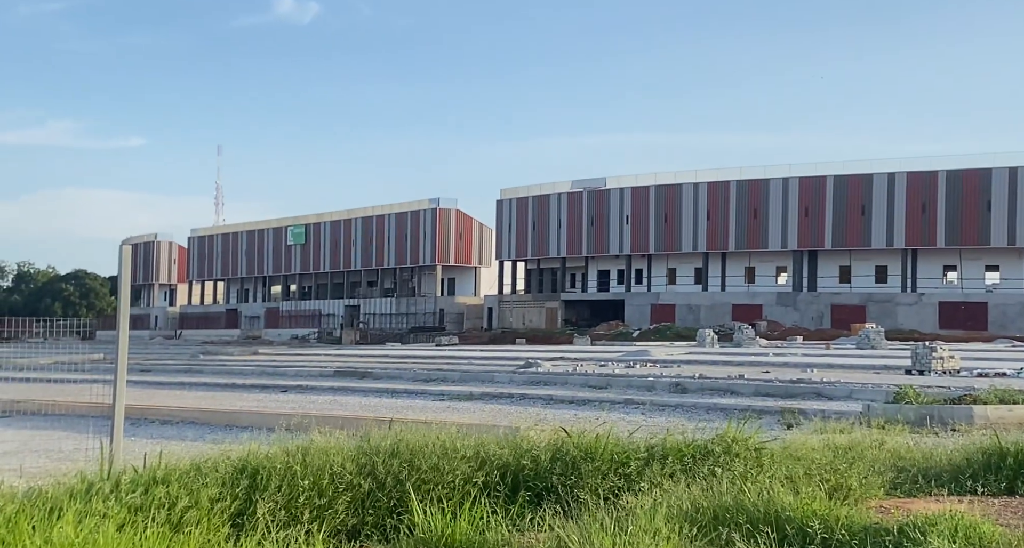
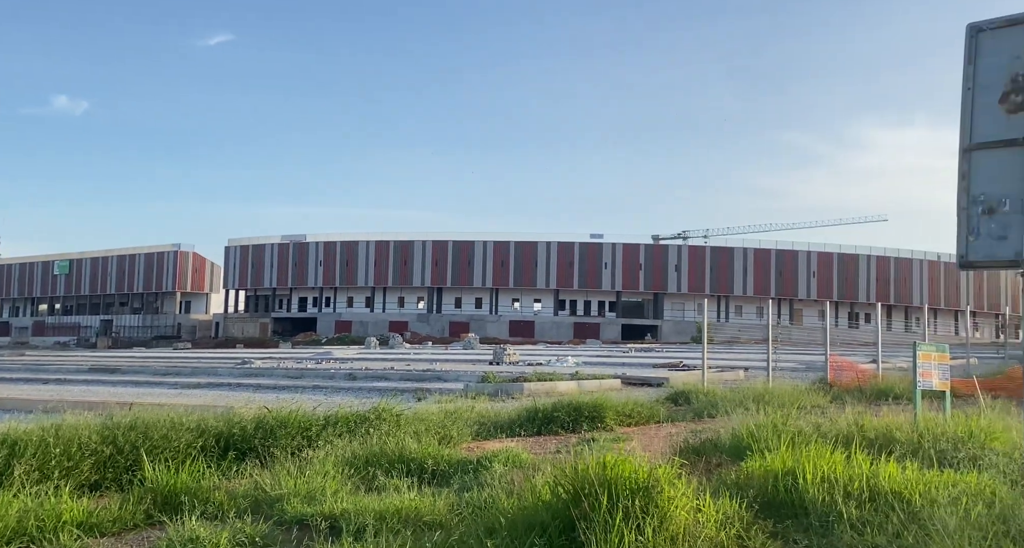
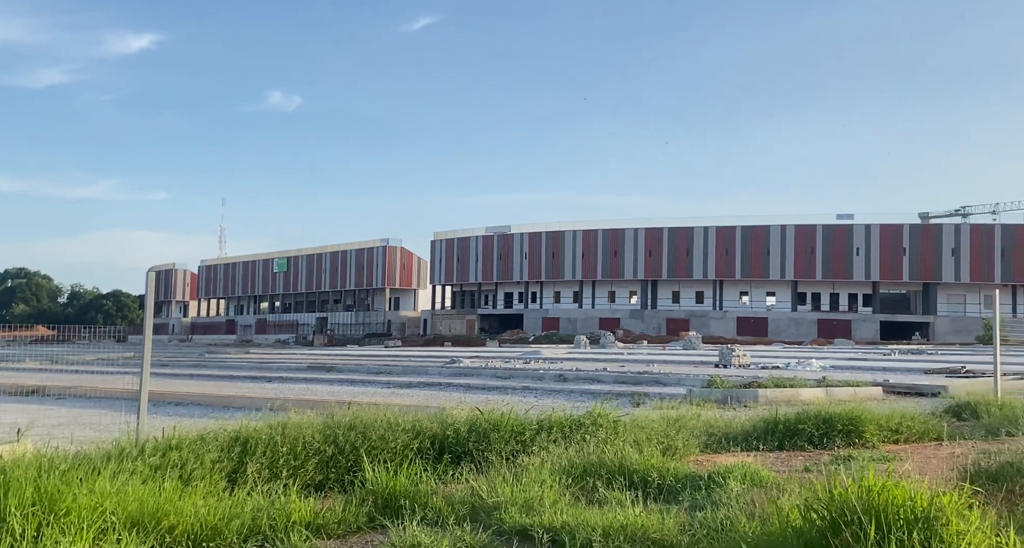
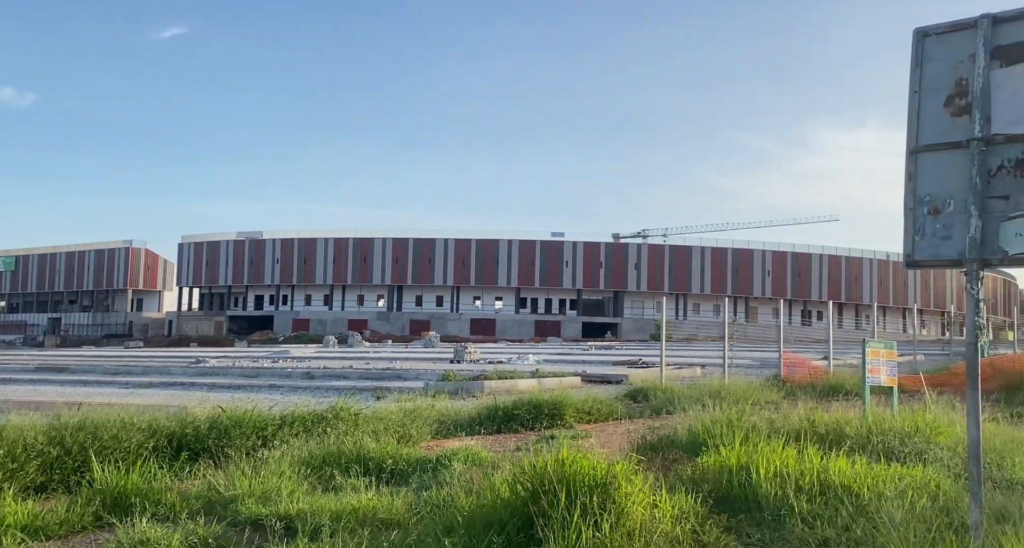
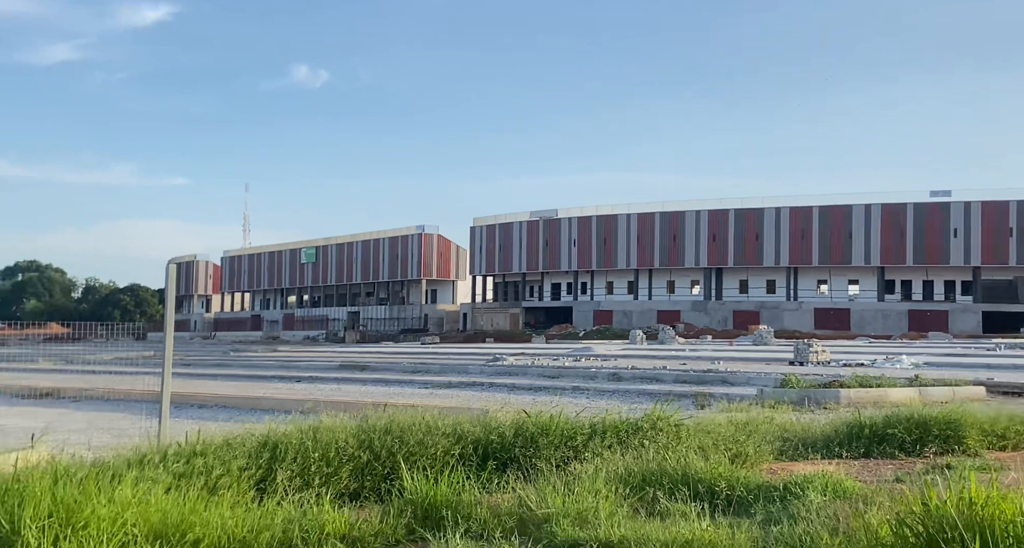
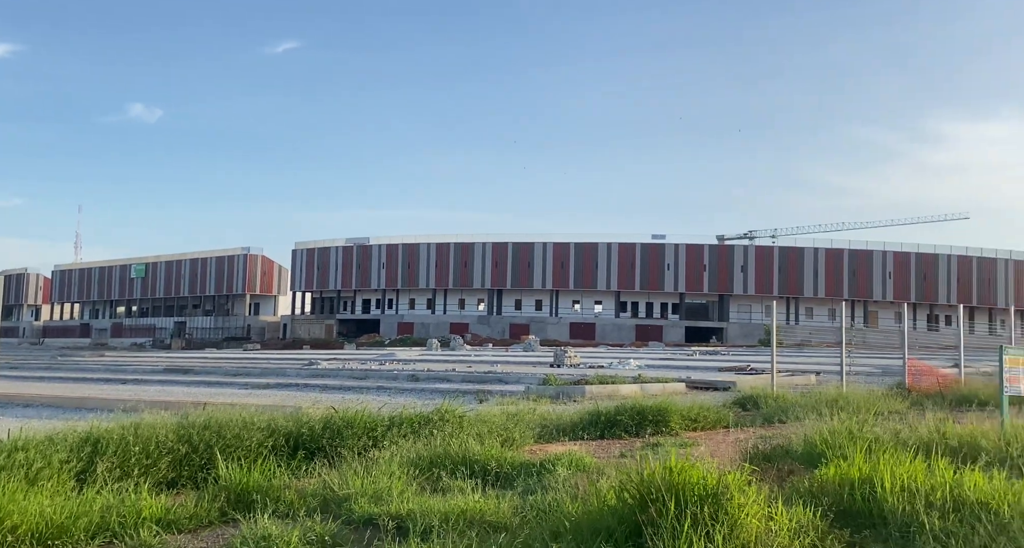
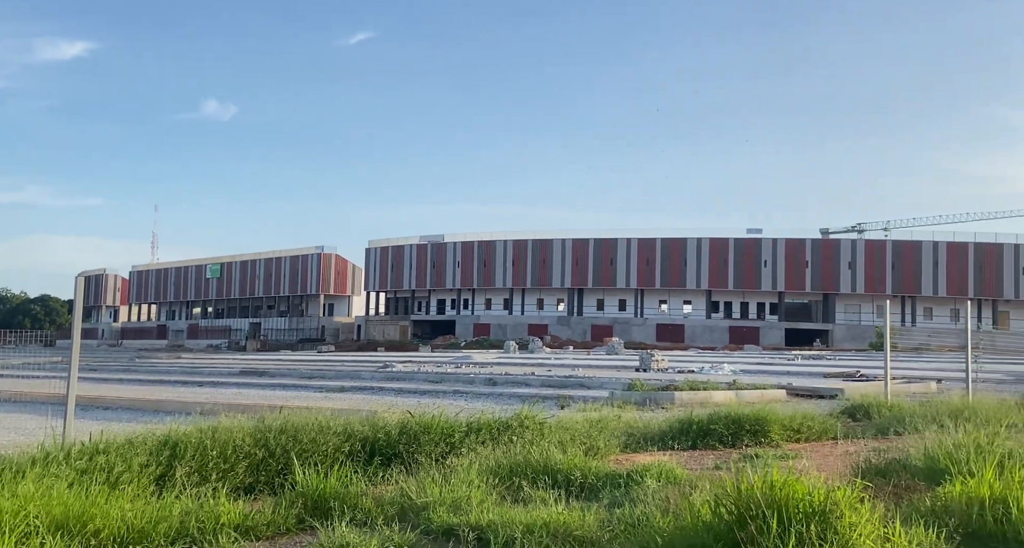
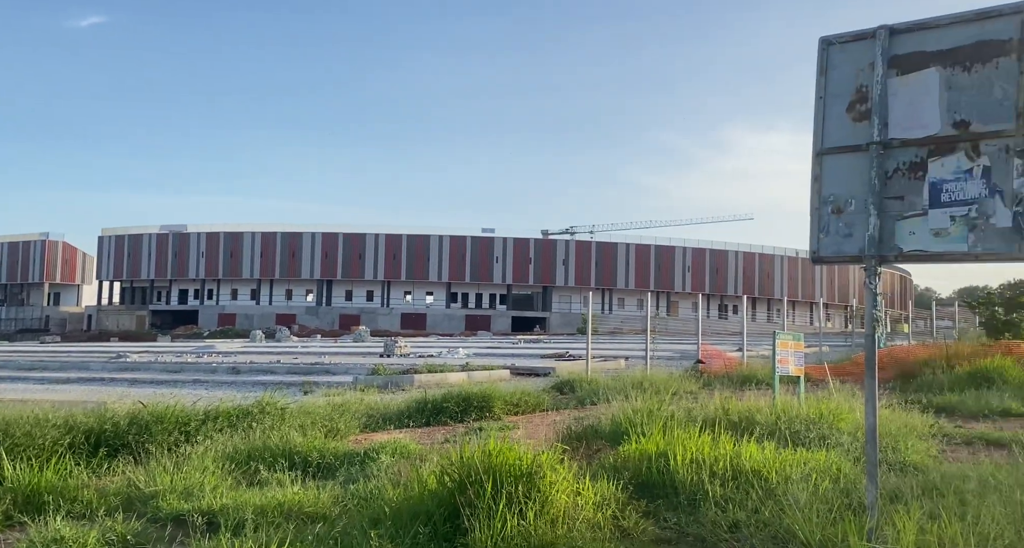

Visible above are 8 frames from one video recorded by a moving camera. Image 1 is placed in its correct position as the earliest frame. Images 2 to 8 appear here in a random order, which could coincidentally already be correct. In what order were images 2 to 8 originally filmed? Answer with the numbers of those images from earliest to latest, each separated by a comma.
5, 3, 7, 6, 2, 4, 8
